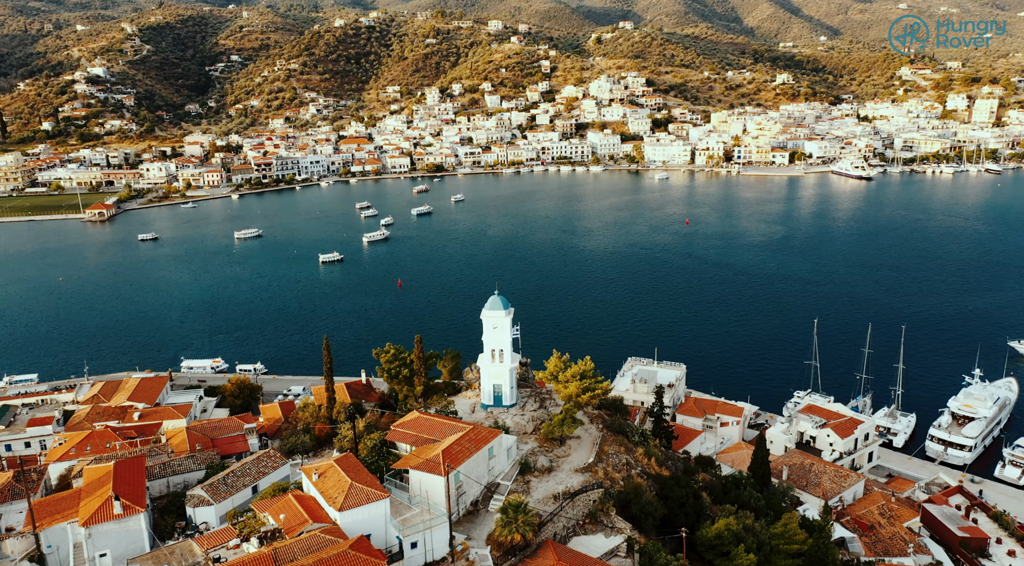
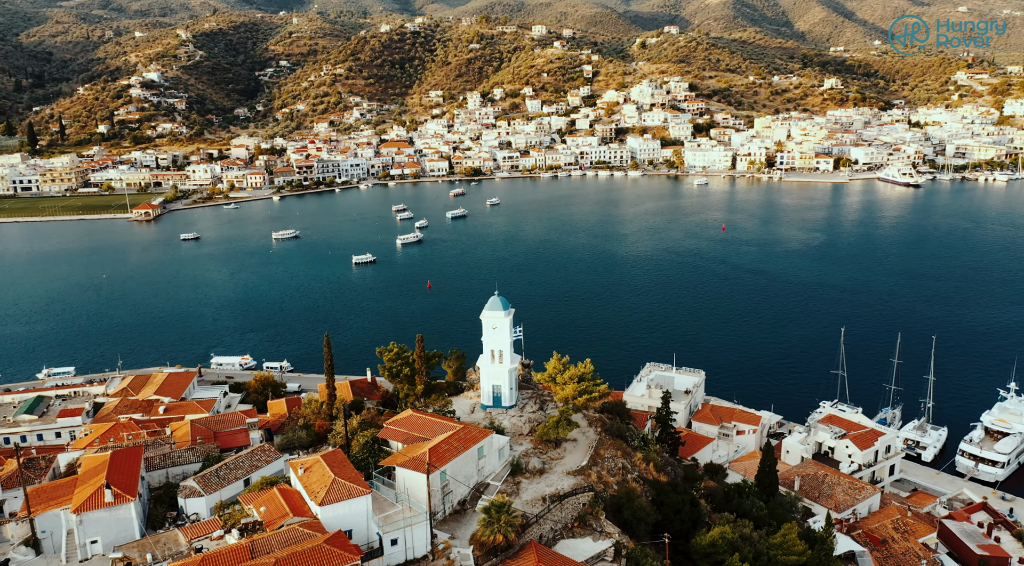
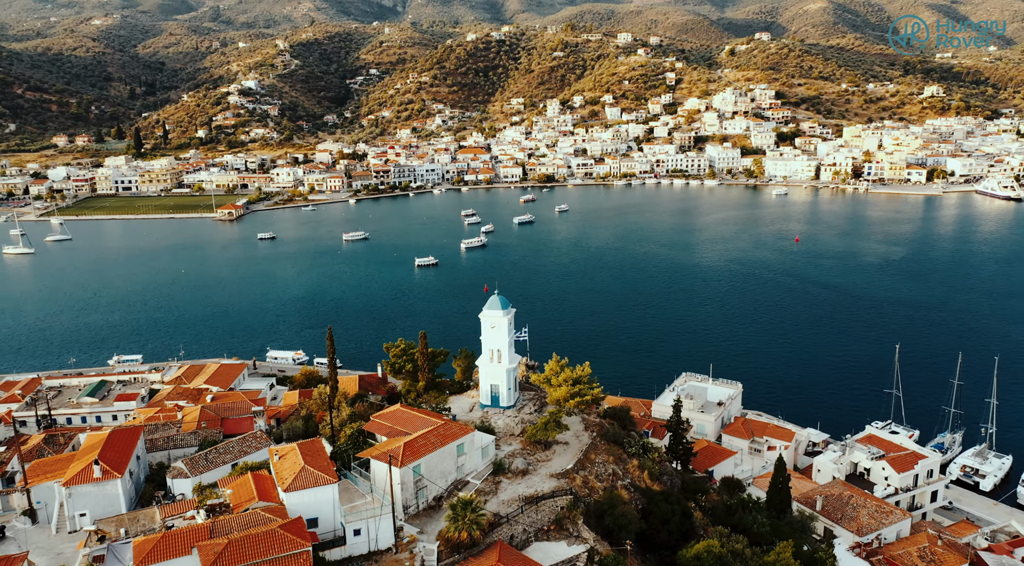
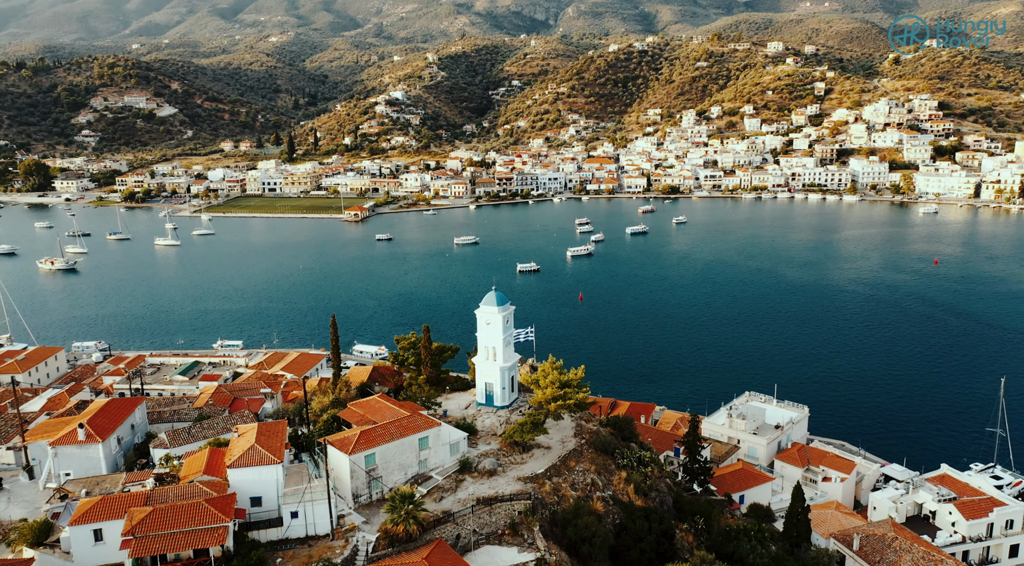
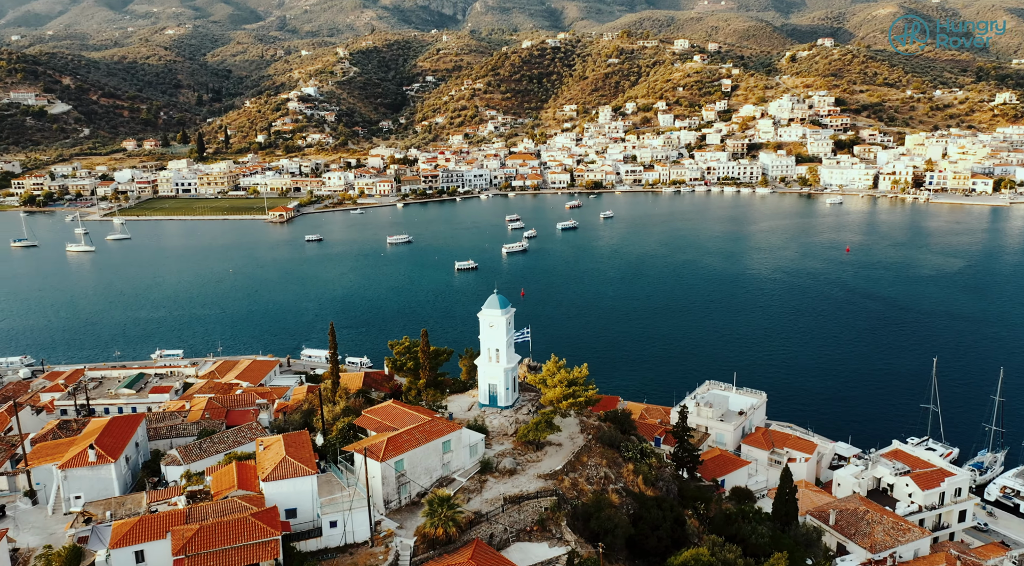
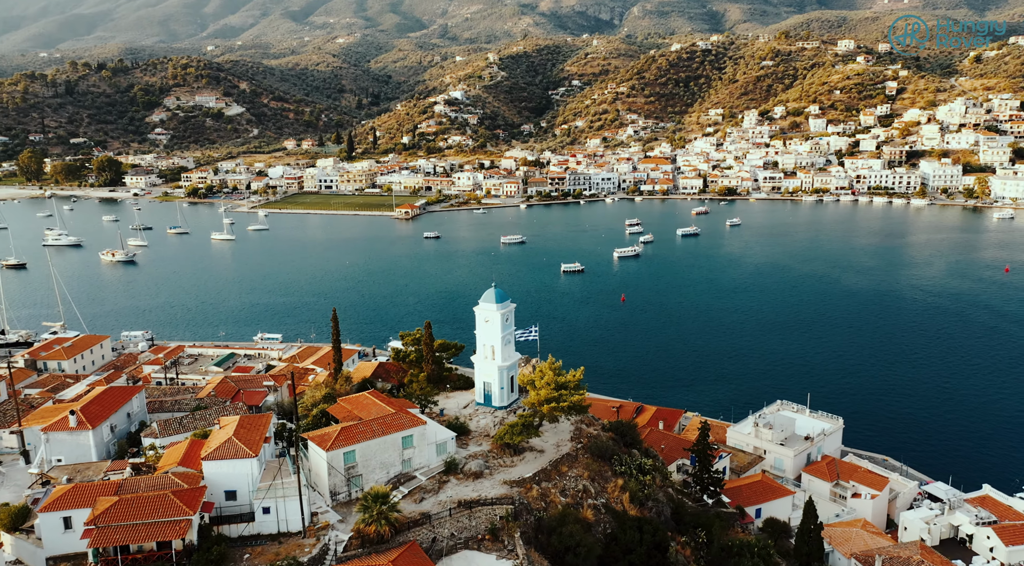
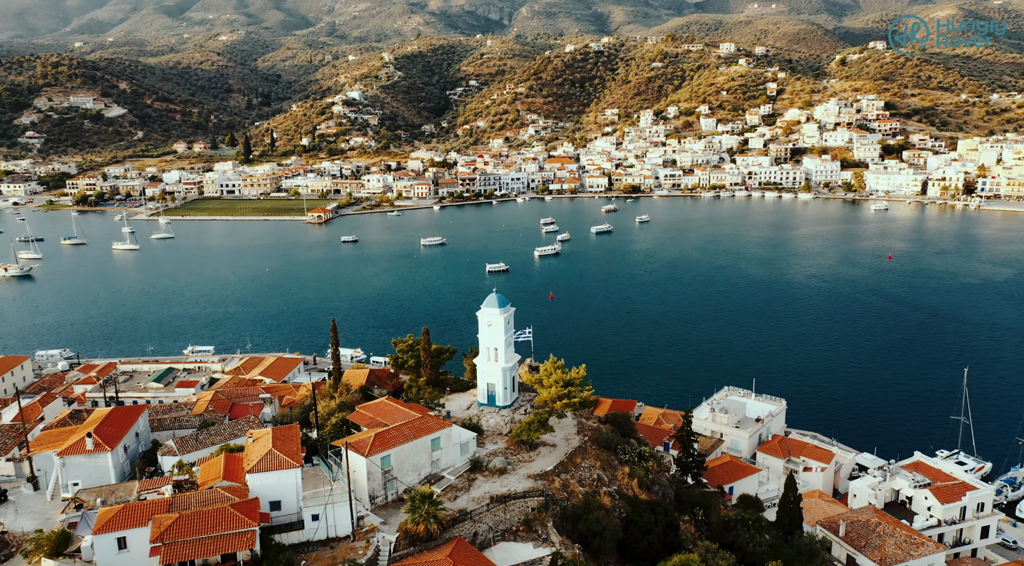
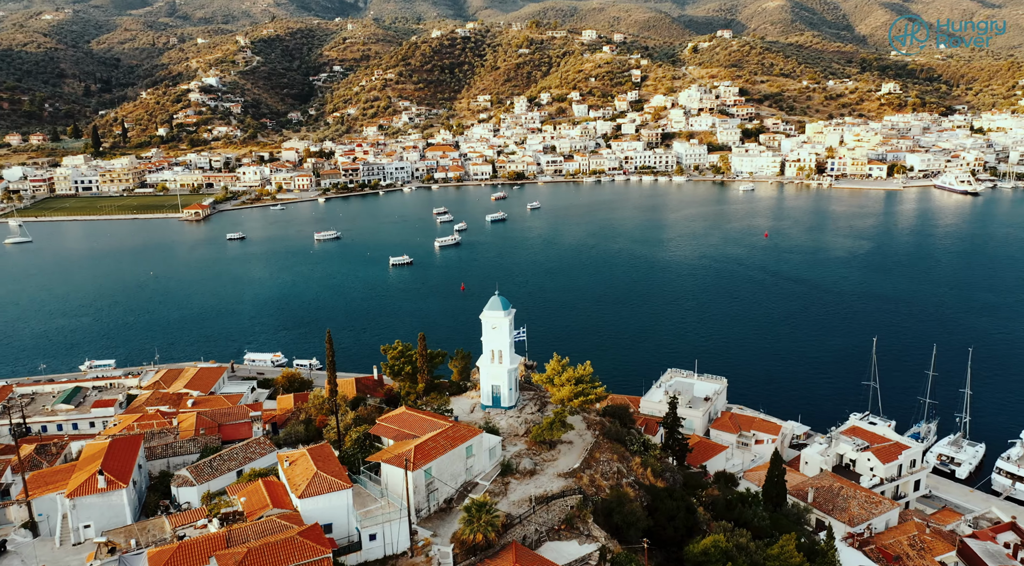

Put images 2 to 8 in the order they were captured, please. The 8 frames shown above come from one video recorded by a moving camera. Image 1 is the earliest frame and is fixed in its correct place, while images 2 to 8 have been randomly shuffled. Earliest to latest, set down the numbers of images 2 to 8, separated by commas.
2, 8, 3, 5, 7, 4, 6
